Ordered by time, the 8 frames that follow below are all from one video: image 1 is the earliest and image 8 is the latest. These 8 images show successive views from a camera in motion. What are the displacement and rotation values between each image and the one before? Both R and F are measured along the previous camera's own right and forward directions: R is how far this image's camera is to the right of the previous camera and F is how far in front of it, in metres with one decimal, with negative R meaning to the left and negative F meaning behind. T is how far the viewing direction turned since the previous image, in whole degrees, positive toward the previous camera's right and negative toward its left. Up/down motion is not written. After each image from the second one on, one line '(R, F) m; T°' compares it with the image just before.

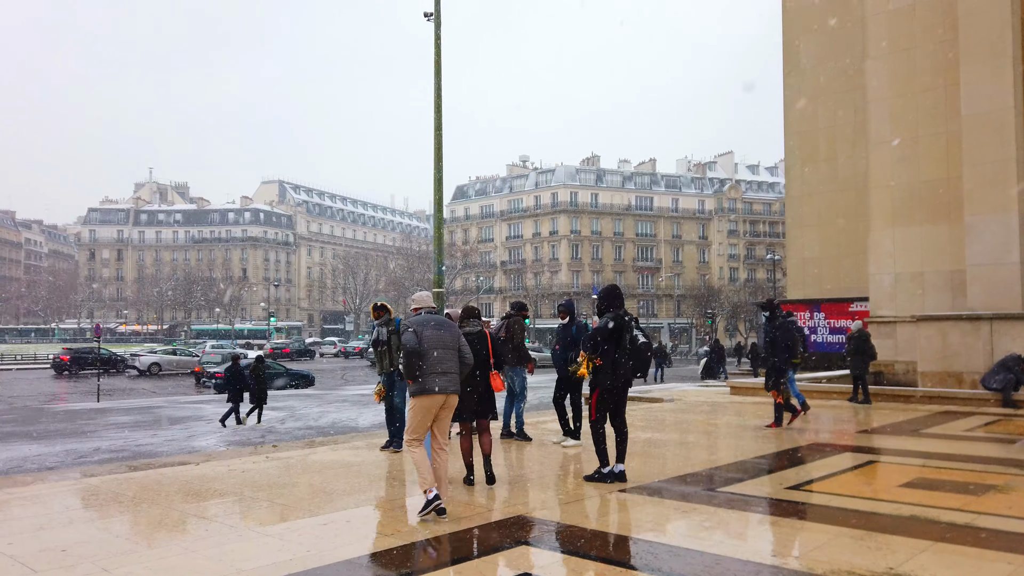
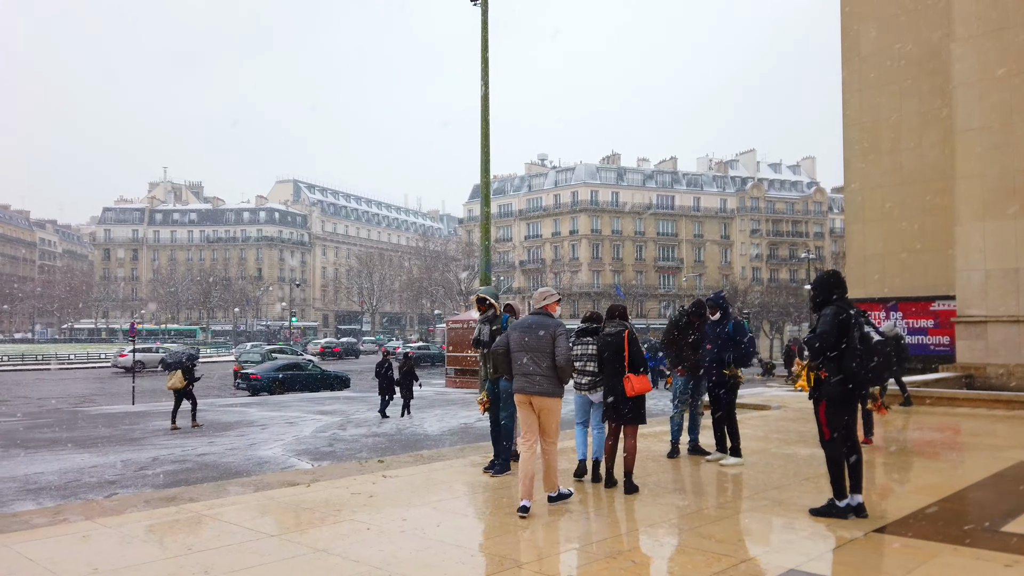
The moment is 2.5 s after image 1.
(-1.2, +1.0) m; -1°
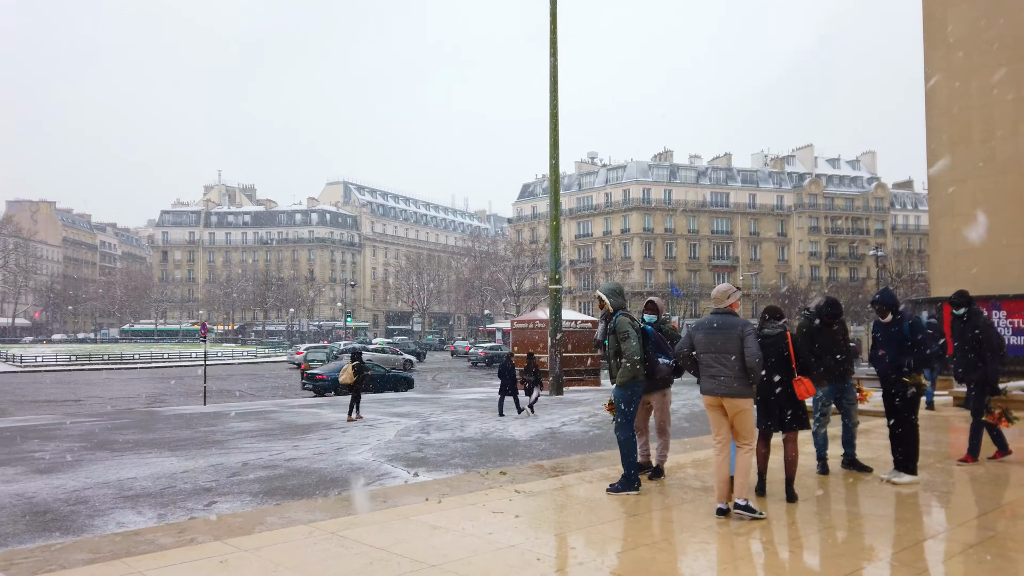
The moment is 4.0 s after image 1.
(-0.7, +0.5) m; -3°
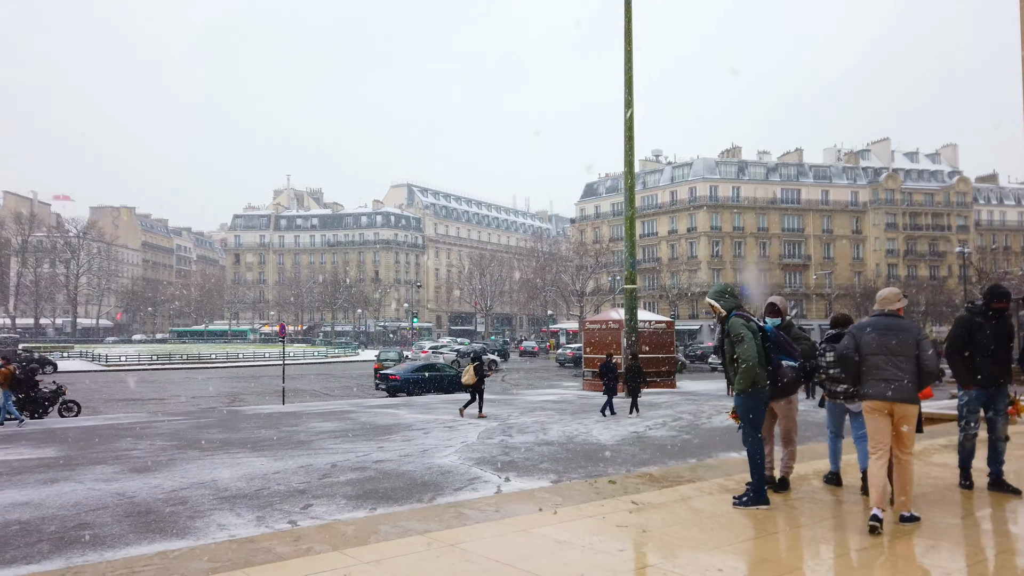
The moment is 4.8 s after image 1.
(-0.4, +0.3) m; -5°
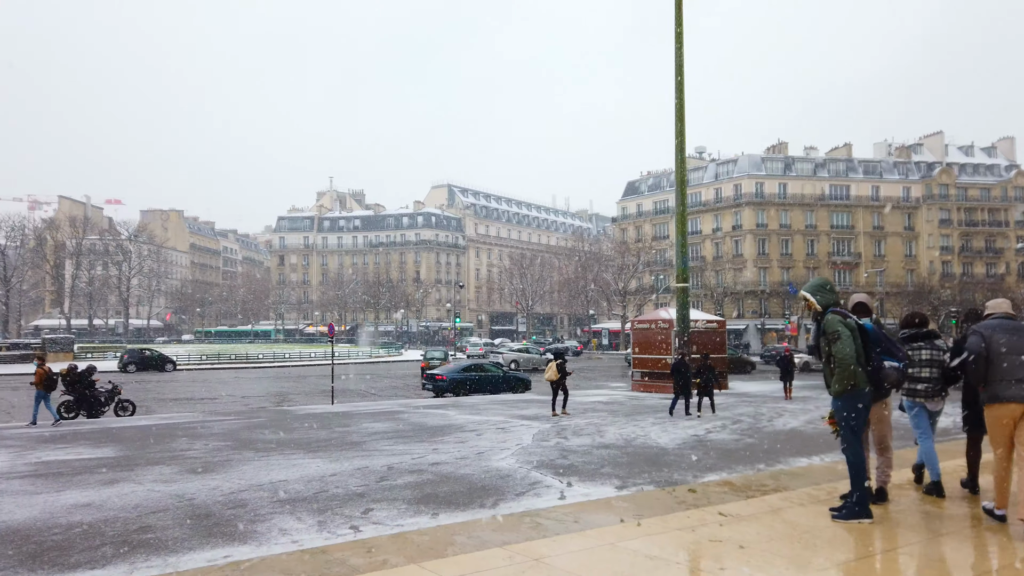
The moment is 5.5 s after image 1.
(-0.2, +0.3) m; -3°
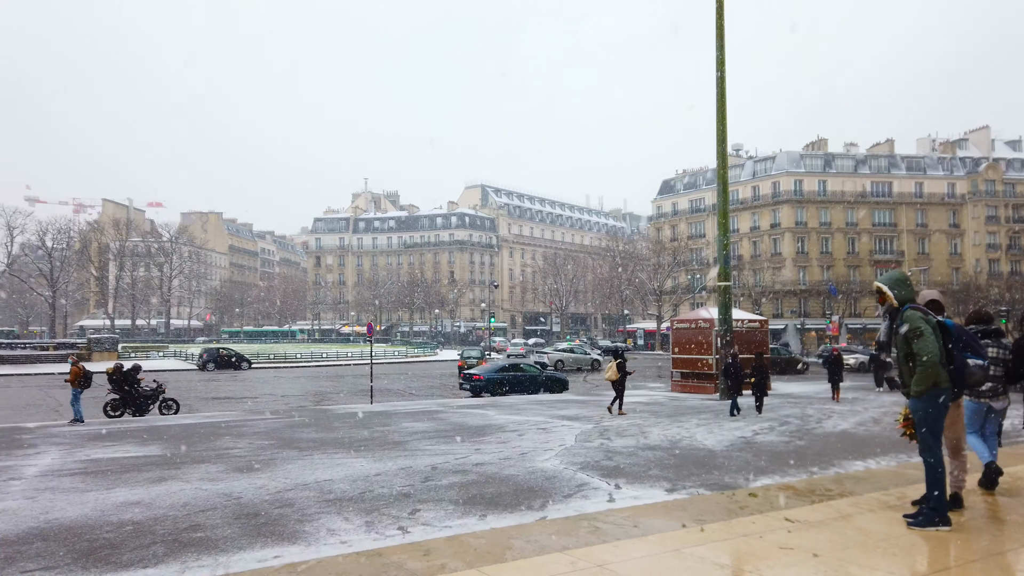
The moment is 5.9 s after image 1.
(-0.1, +0.1) m; -3°
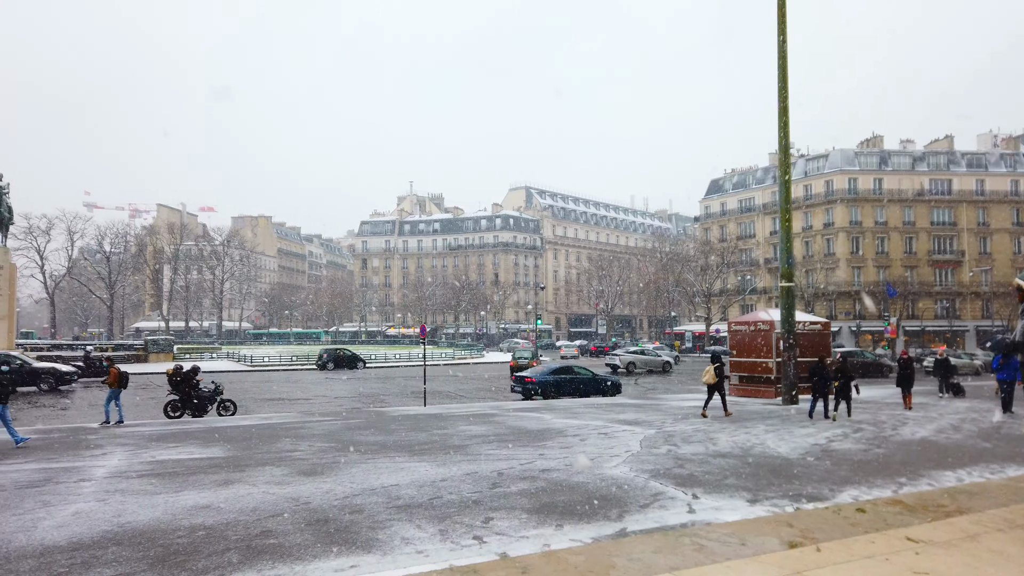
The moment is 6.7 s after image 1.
(-0.3, +0.3) m; -3°
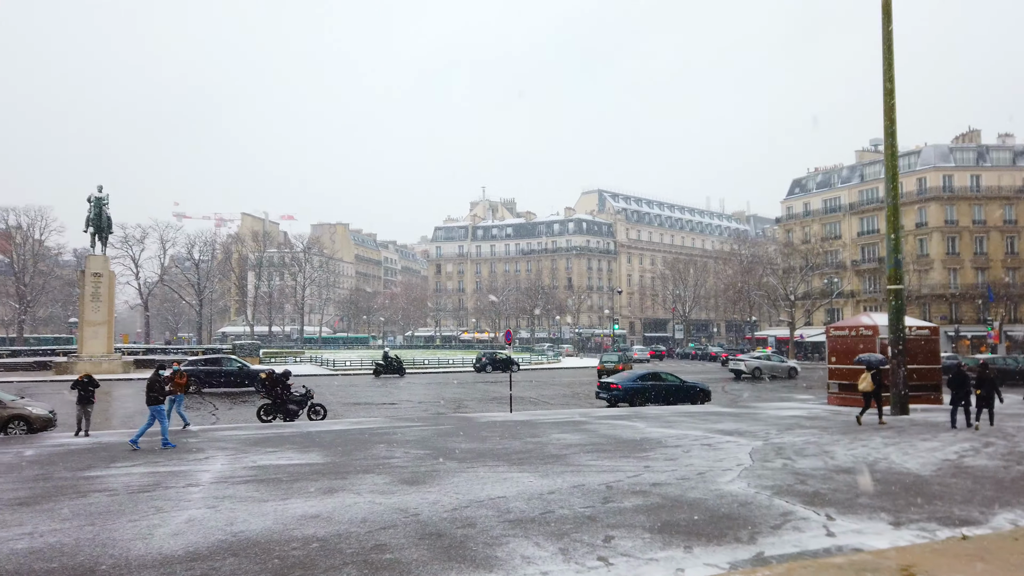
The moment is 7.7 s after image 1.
(-0.4, +0.3) m; -5°
